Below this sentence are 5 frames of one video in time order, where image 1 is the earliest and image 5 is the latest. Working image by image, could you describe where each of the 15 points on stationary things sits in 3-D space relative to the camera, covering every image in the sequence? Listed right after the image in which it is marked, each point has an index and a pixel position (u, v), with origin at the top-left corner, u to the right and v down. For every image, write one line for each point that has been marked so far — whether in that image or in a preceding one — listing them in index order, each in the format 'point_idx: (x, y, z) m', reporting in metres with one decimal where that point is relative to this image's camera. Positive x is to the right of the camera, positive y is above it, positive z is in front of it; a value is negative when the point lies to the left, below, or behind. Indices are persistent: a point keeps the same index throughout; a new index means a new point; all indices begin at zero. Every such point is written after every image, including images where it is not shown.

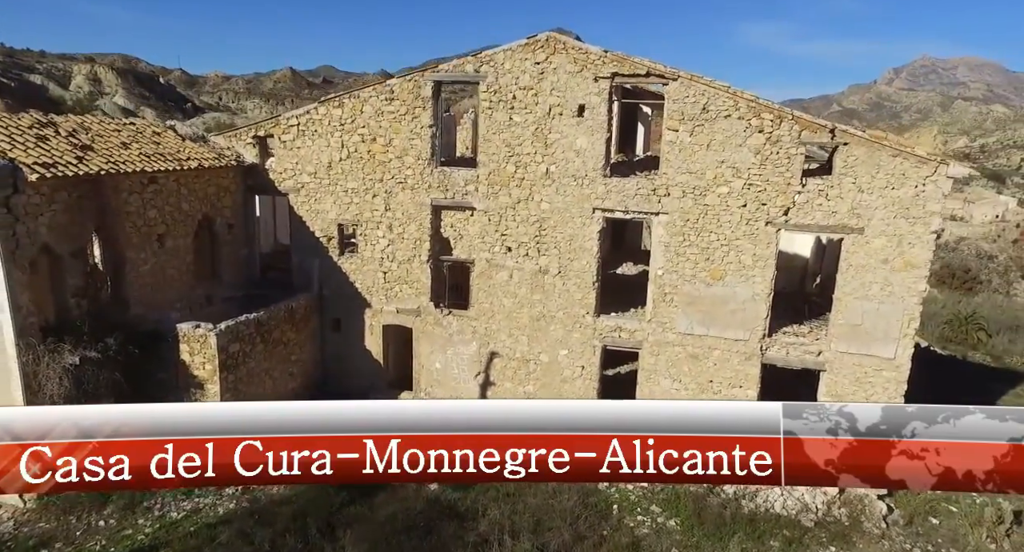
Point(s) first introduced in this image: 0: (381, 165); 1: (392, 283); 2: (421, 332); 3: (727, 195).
0: (-2.5, +2.1, +13.7) m
1: (-2.3, -0.1, +14.2) m
2: (-1.8, -1.1, +14.2) m
3: (+3.6, +1.3, +12.2) m
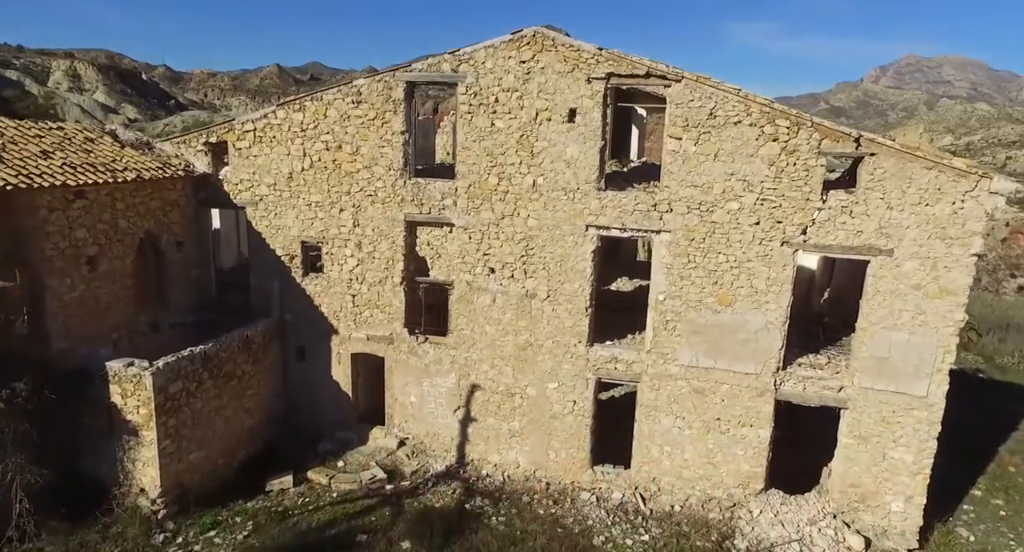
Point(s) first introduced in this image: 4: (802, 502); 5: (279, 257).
0: (-2.8, +1.7, +12.2) m
1: (-2.6, -0.6, +12.7) m
2: (-2.1, -1.5, +12.7) m
3: (+3.3, +0.9, +10.8) m
4: (+4.6, -3.6, +11.4) m
5: (-4.1, +0.3, +12.8) m
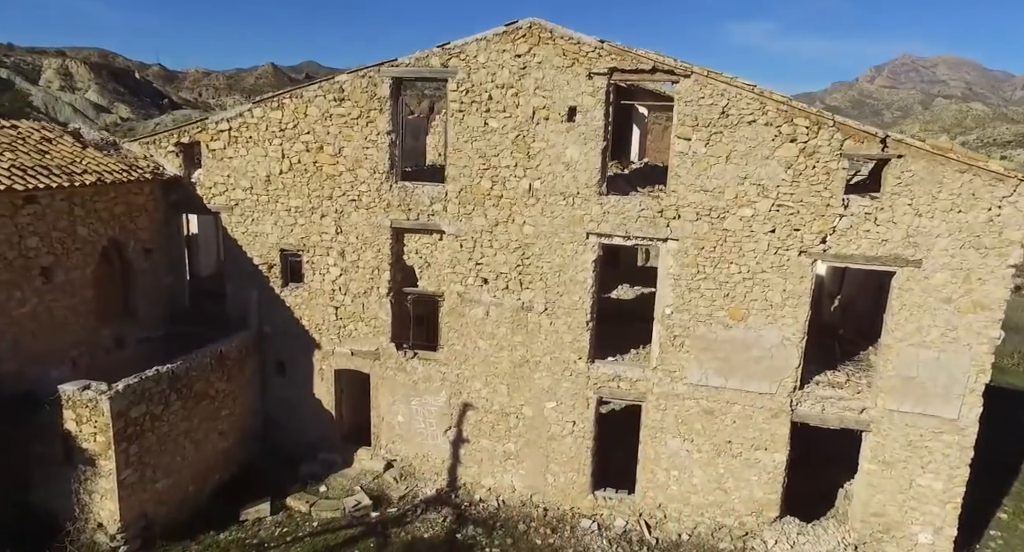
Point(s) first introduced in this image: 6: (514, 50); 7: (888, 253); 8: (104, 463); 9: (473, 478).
0: (-2.8, +1.5, +11.3) m
1: (-2.7, -0.7, +11.8) m
2: (-2.1, -1.7, +11.9) m
3: (+3.3, +0.8, +9.9) m
4: (+4.5, -3.7, +10.6) m
5: (-4.2, +0.2, +11.9) m
6: (0.0, +3.2, +10.2) m
7: (+4.9, +0.3, +9.4) m
8: (-5.1, -2.3, +9.0) m
9: (-0.6, -3.3, +11.9) m
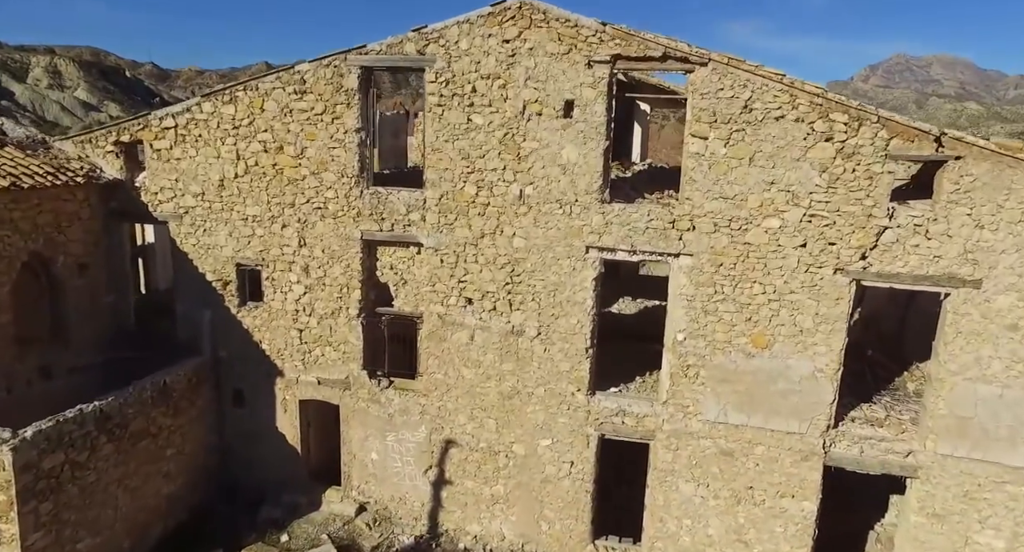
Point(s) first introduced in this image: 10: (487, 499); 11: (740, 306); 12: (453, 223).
0: (-3.0, +1.2, +9.8) m
1: (-2.9, -1.0, +10.3) m
2: (-2.3, -1.9, +10.4) m
3: (+3.1, +0.5, +8.5) m
4: (+4.3, -4.0, +9.2) m
5: (-4.3, -0.1, +10.4) m
6: (-0.1, +2.9, +8.8) m
7: (+4.7, +0.1, +8.0) m
8: (-5.2, -2.6, +7.6) m
9: (-0.8, -3.6, +10.4) m
10: (-0.3, -3.1, +10.2) m
11: (+2.8, -0.4, +8.8) m
12: (-0.8, +0.7, +9.5) m
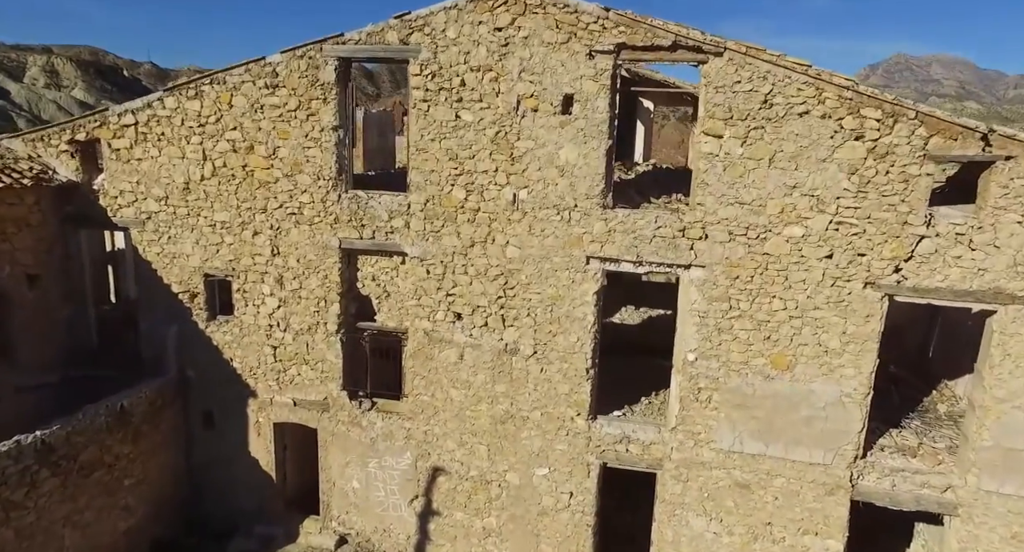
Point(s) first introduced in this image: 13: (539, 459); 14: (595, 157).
0: (-3.1, +1.1, +9.0) m
1: (-2.9, -1.1, +9.4) m
2: (-2.4, -2.1, +9.5) m
3: (+3.0, +0.4, +7.6) m
4: (+4.3, -4.1, +8.3) m
5: (-4.4, -0.2, +9.5) m
6: (-0.2, +2.8, +7.9) m
7: (+4.7, -0.1, +7.1) m
8: (-5.3, -2.7, +6.7) m
9: (-0.9, -3.7, +9.5) m
10: (-0.4, -3.3, +9.3) m
11: (+2.7, -0.5, +7.9) m
12: (-0.9, +0.5, +8.6) m
13: (+0.3, -2.2, +8.9) m
14: (+0.9, +1.3, +7.9) m
